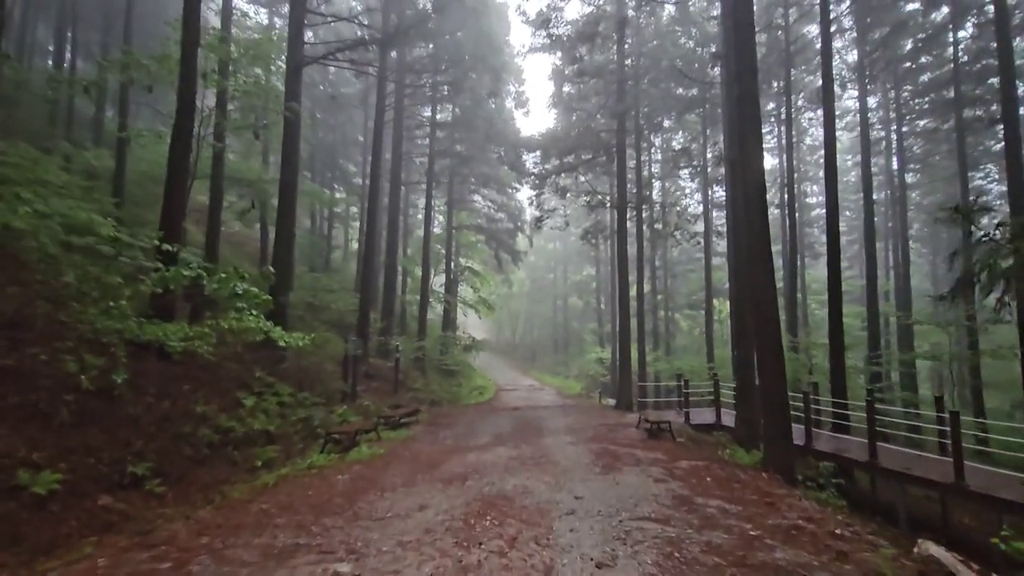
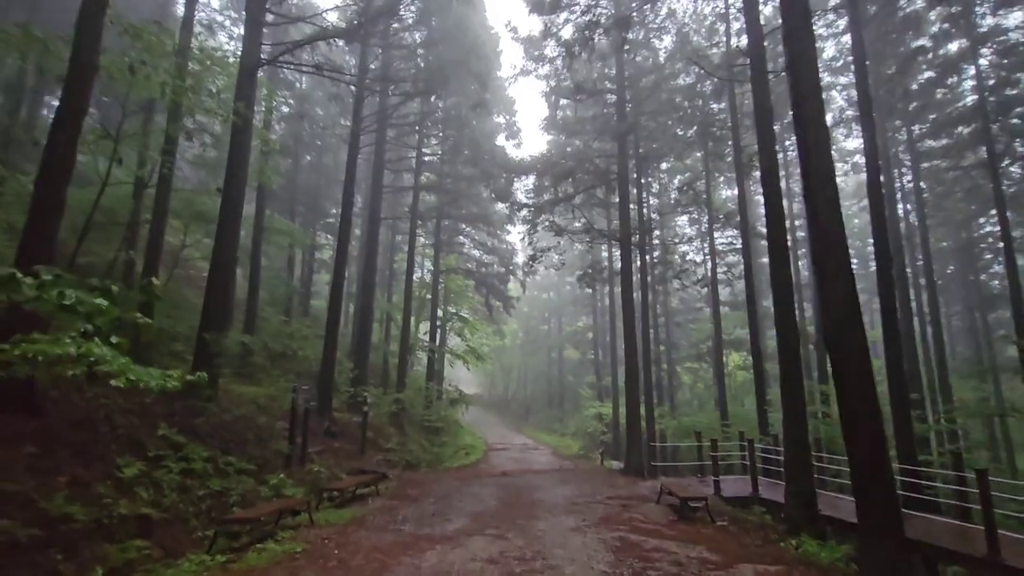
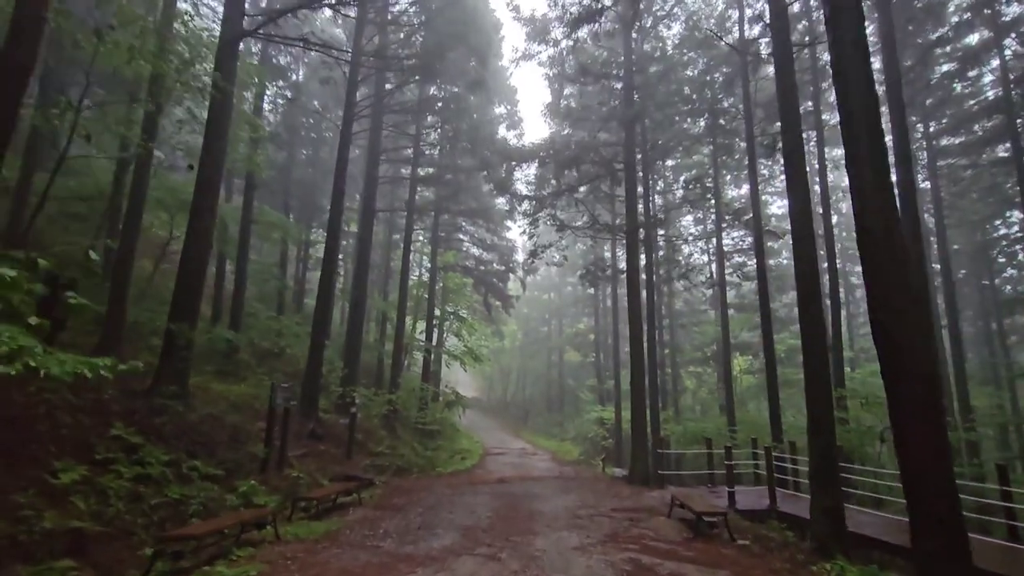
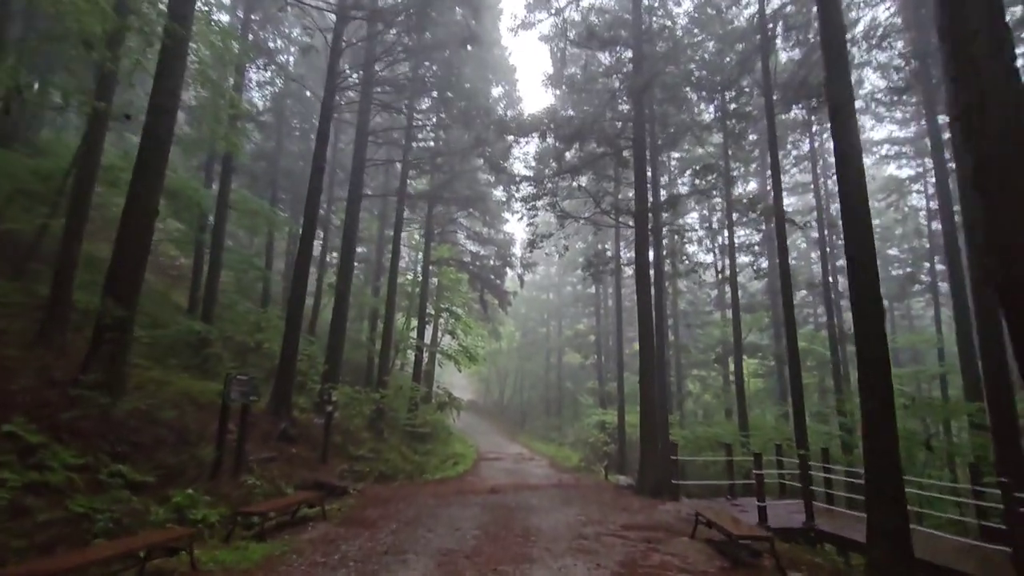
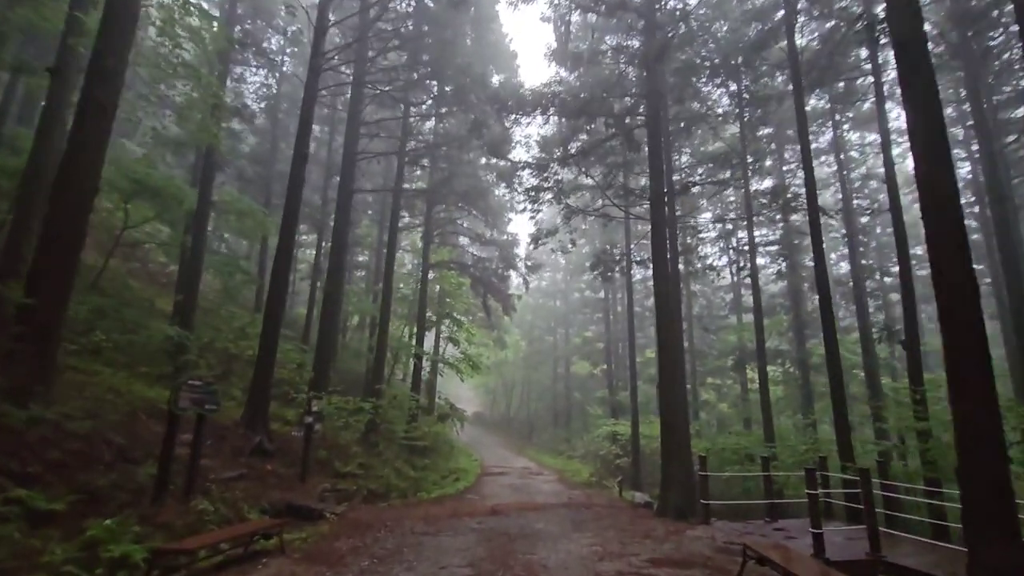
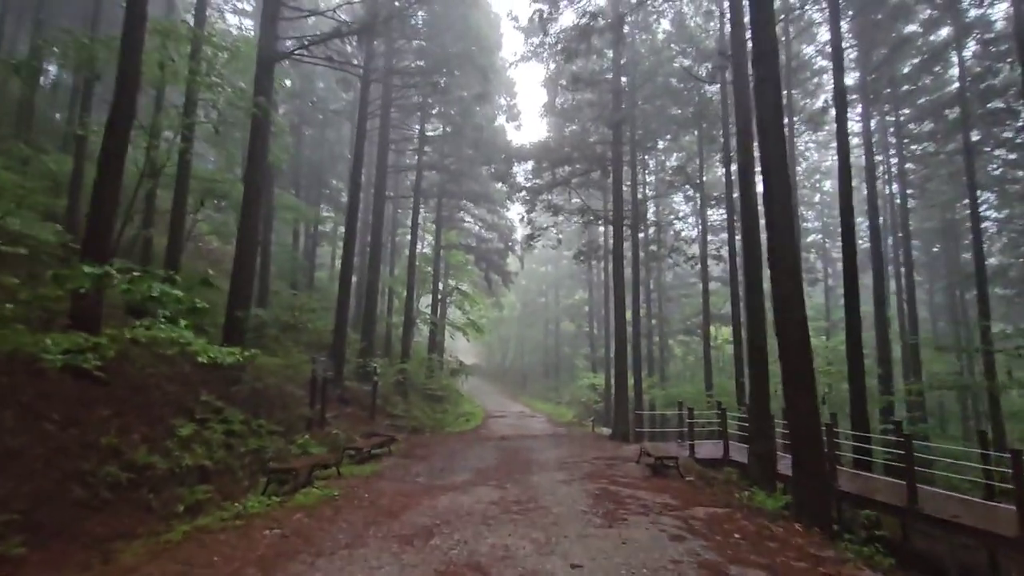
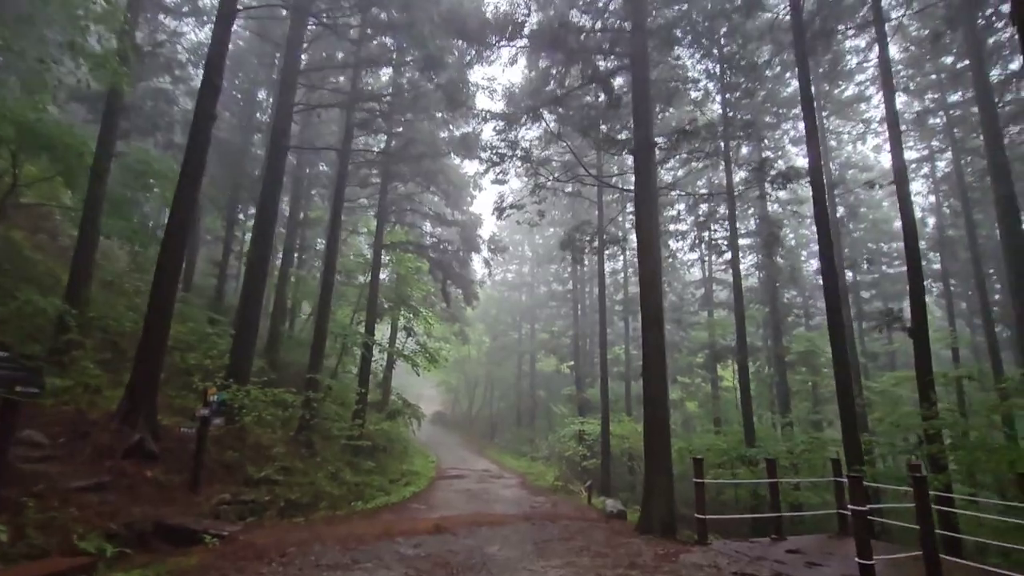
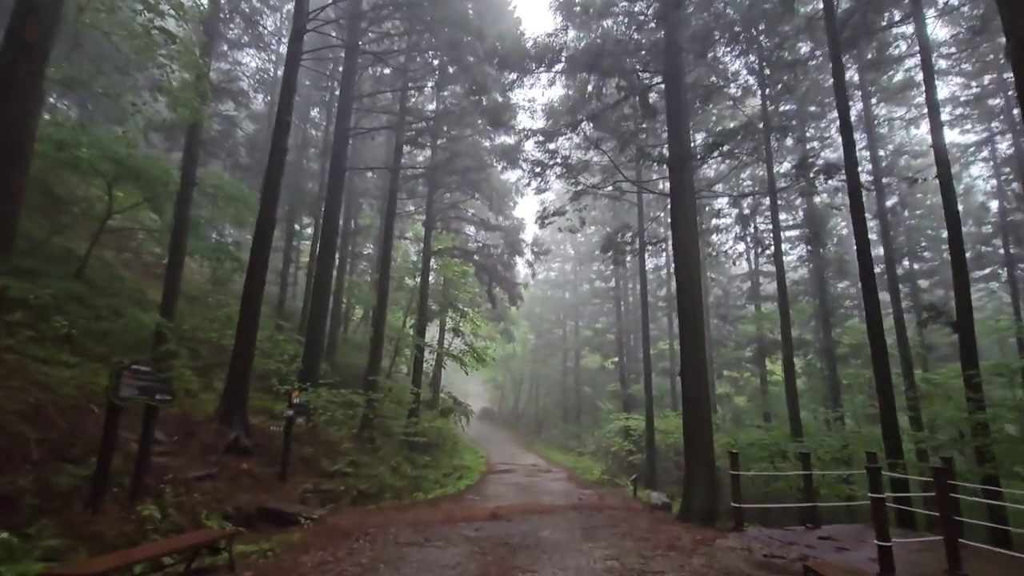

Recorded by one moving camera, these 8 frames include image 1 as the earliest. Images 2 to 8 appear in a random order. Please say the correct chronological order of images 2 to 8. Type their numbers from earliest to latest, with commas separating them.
6, 2, 3, 4, 5, 8, 7
